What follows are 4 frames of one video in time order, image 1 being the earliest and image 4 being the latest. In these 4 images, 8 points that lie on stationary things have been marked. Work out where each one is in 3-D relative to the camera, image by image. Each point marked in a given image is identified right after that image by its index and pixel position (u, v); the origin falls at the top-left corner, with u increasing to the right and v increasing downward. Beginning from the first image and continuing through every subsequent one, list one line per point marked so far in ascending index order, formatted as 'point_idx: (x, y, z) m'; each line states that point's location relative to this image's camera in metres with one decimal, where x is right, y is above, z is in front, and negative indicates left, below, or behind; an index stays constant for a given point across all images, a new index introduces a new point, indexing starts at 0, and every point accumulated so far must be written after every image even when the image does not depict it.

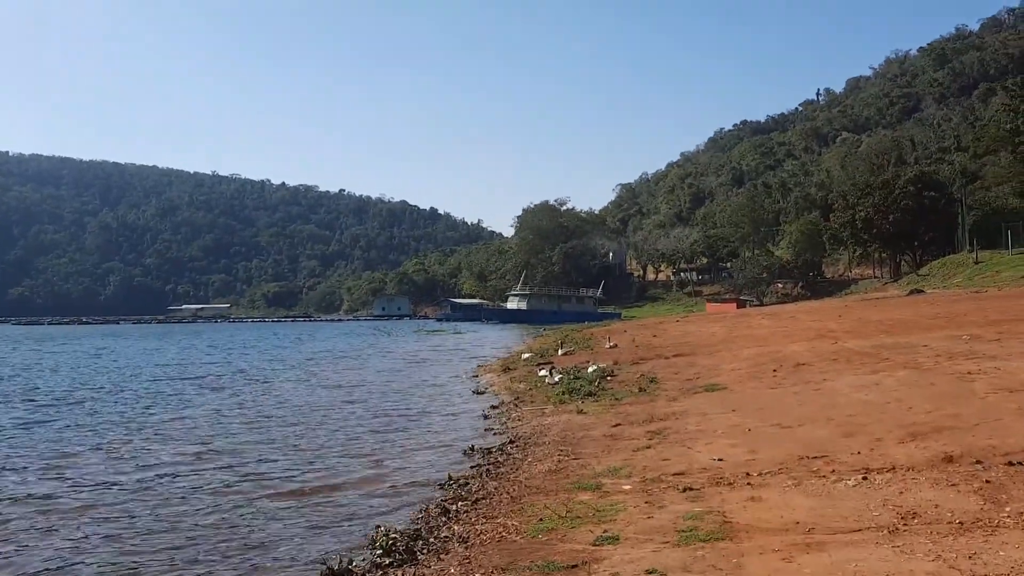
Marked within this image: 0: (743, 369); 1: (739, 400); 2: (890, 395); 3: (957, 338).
0: (+5.4, -1.9, +17.6) m
1: (+4.0, -2.0, +13.3) m
2: (+6.0, -1.7, +11.9) m
3: (+11.0, -1.2, +18.6) m
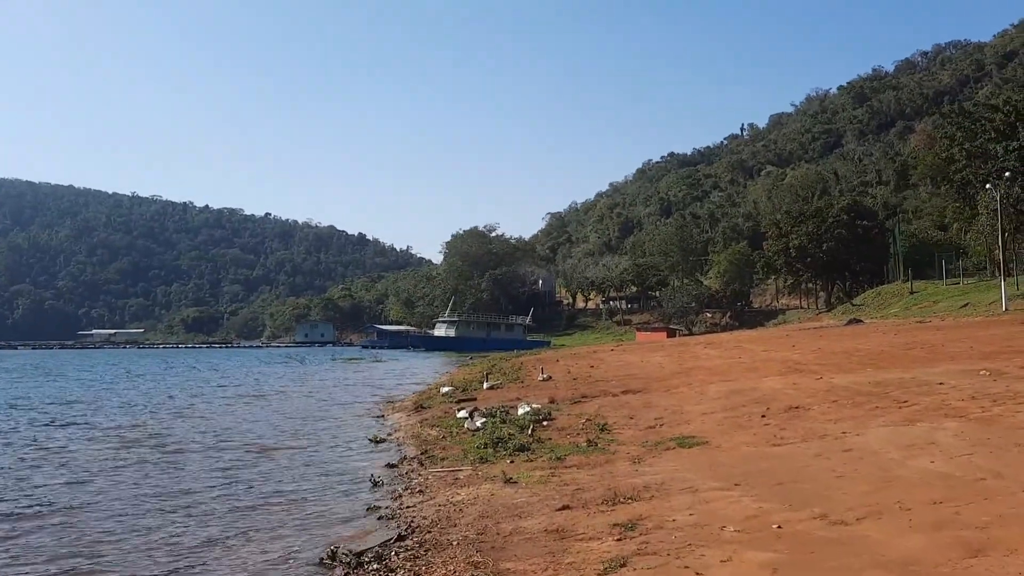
0: (+3.7, -2.2, +13.6) m
1: (+2.7, -2.2, +9.2) m
2: (+4.8, -1.9, +8.0) m
3: (+9.2, -1.7, +15.2) m
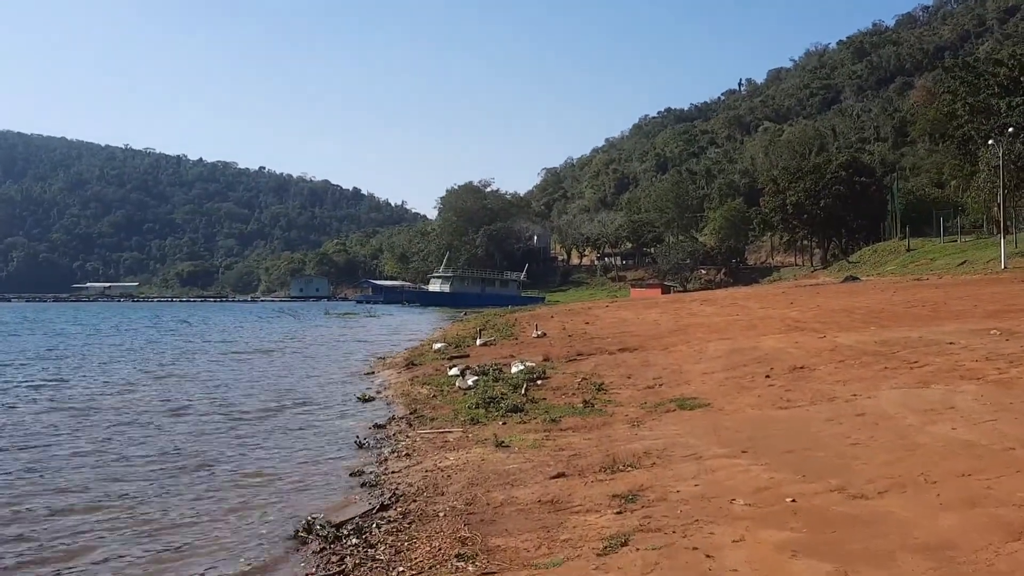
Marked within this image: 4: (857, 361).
0: (+3.6, -1.5, +13.1) m
1: (+2.6, -1.7, +8.7) m
2: (+4.8, -1.4, +7.4) m
3: (+9.1, -0.9, +14.7) m
4: (+5.8, -1.2, +12.7) m
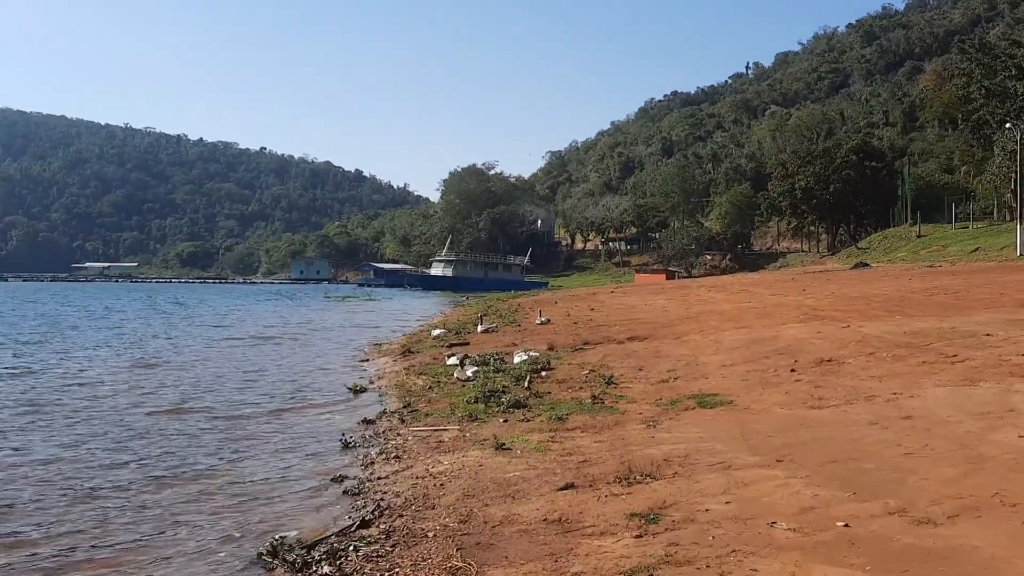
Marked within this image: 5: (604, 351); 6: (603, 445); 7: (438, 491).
0: (+3.6, -1.2, +12.1) m
1: (+2.6, -1.5, +7.7) m
2: (+4.8, -1.3, +6.4) m
3: (+9.2, -0.7, +13.6) m
4: (+5.8, -1.0, +11.7) m
5: (+1.9, -1.3, +15.8) m
6: (+1.0, -1.7, +8.2) m
7: (-0.7, -1.9, +7.2) m
